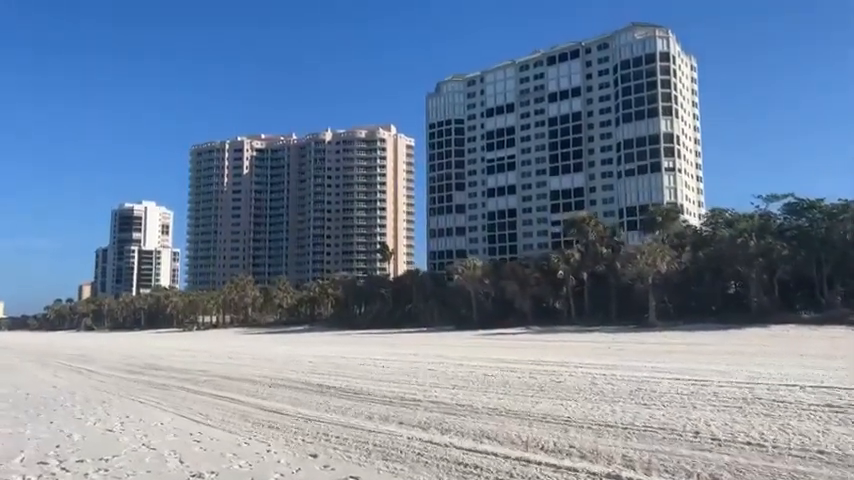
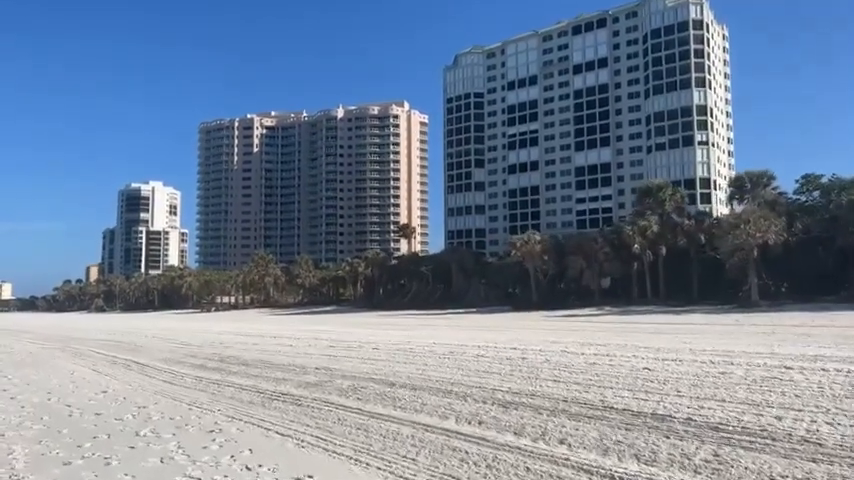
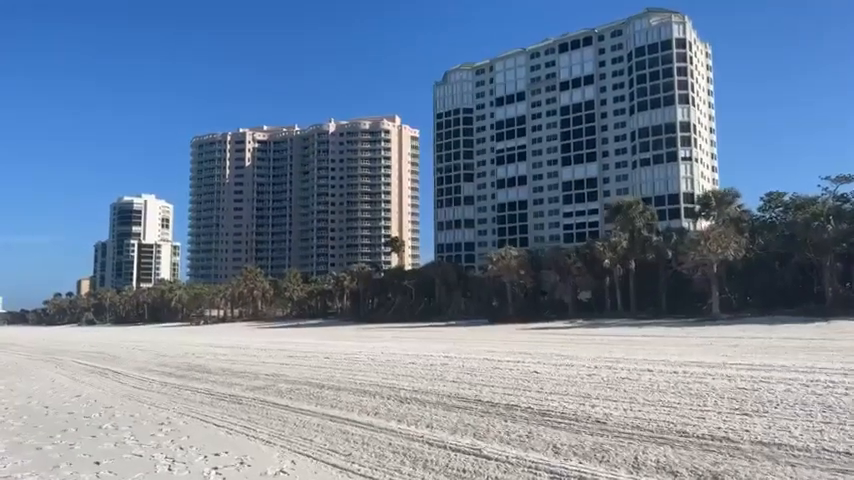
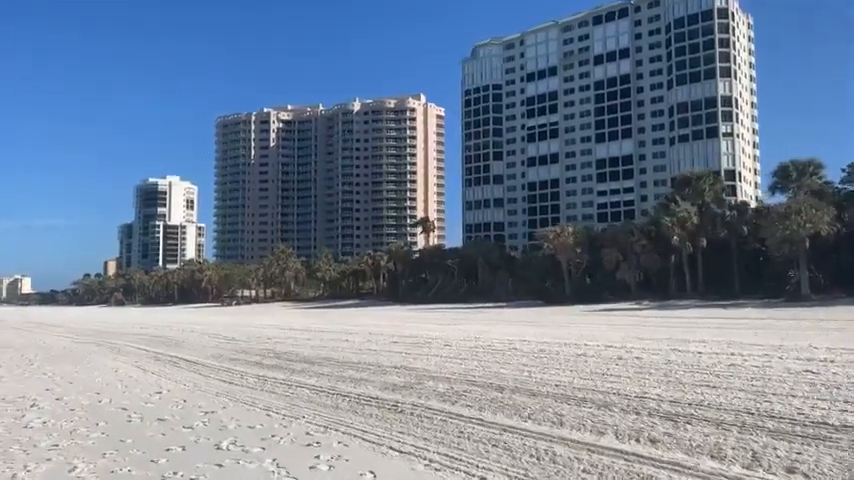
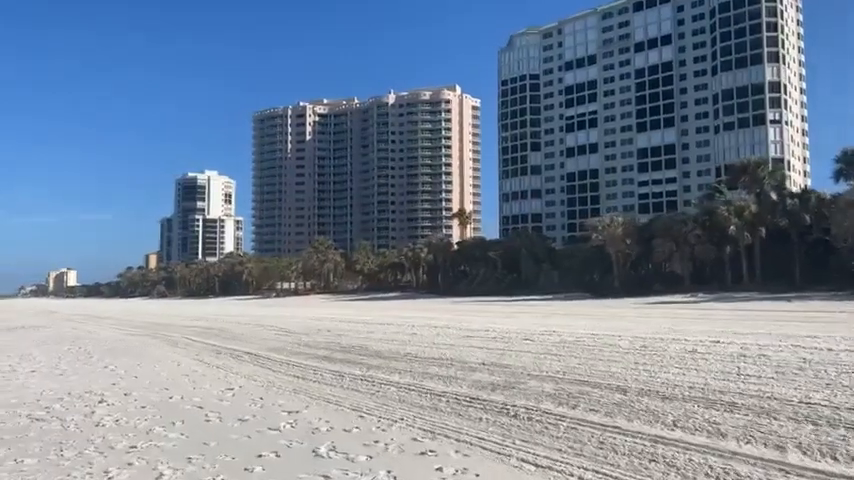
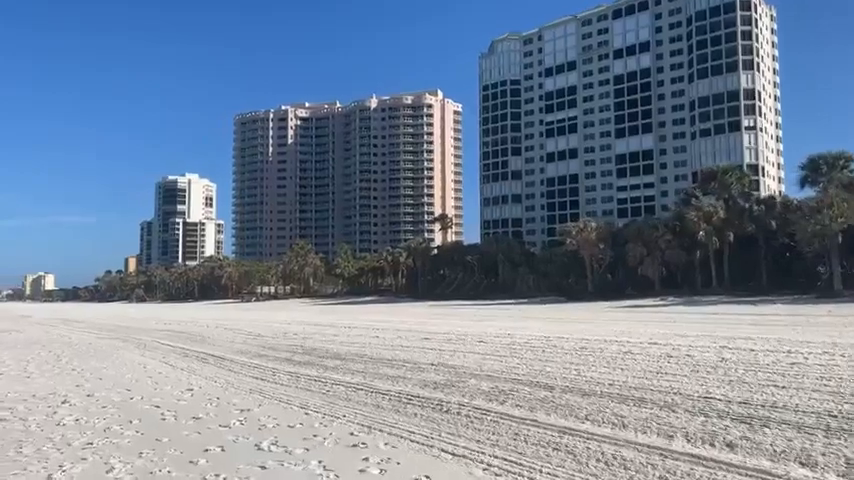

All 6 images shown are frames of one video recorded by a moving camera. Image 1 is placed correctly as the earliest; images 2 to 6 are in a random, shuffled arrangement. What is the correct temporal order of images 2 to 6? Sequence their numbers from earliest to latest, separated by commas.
3, 2, 4, 6, 5
